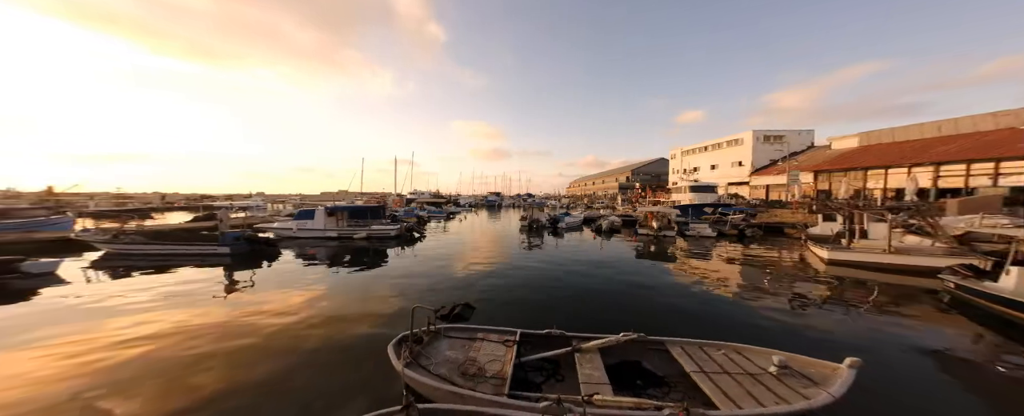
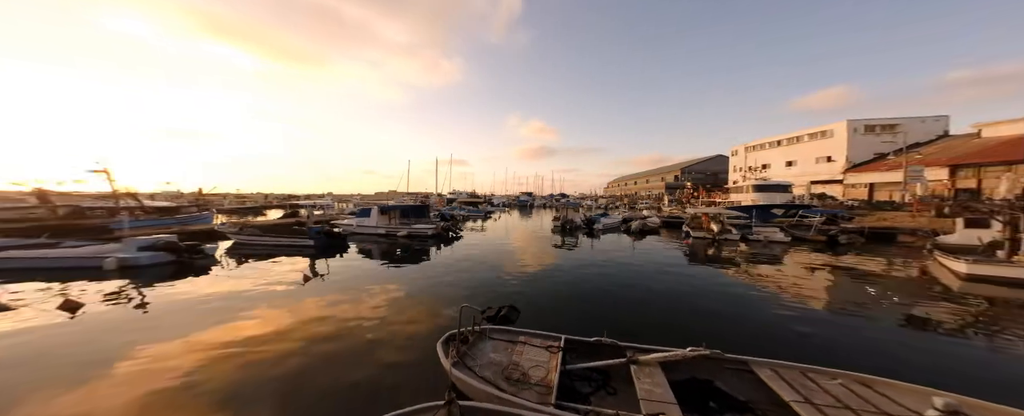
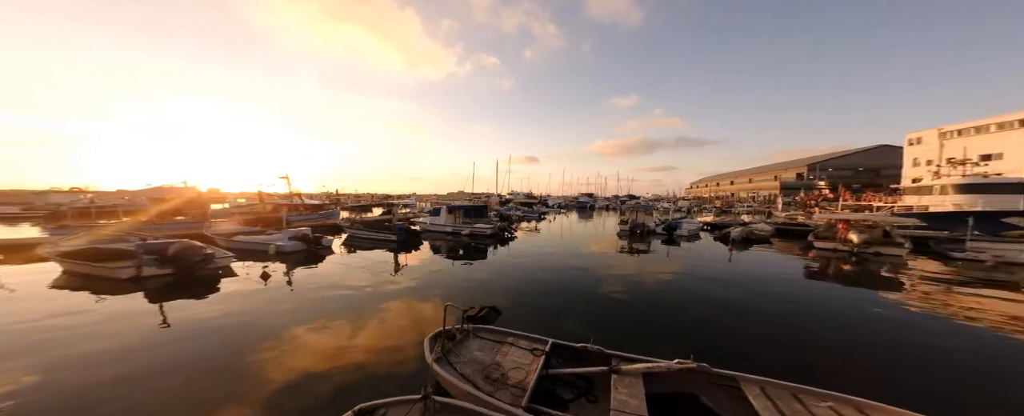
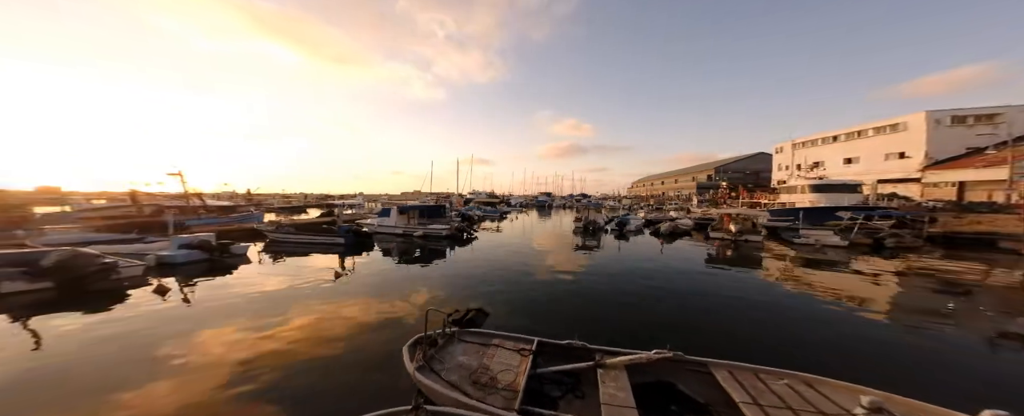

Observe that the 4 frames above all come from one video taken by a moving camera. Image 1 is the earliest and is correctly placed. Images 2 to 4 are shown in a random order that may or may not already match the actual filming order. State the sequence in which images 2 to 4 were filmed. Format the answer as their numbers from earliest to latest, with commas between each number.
2, 4, 3
